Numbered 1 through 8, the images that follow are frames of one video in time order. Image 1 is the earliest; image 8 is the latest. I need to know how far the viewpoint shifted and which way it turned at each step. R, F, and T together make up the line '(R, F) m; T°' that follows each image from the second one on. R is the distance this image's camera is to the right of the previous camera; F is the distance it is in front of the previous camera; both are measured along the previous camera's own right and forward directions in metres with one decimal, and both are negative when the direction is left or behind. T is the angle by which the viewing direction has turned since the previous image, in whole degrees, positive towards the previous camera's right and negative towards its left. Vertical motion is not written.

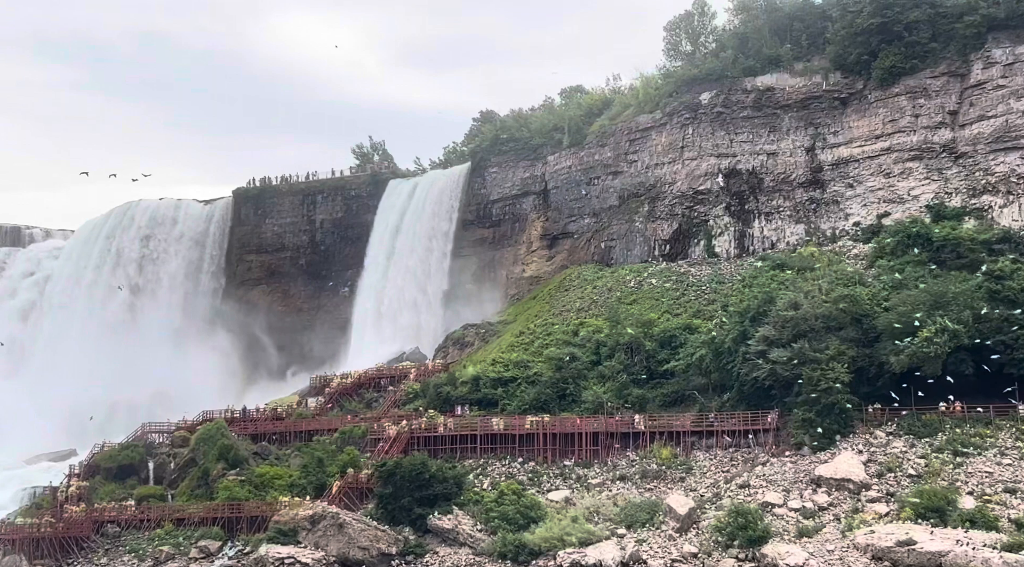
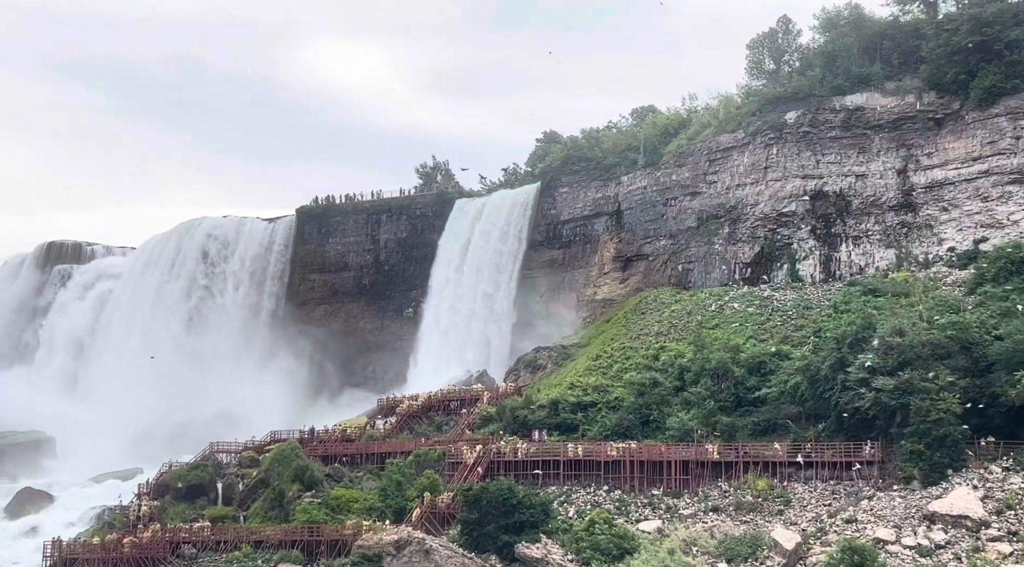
(-2.3, +1.1) m; -1°
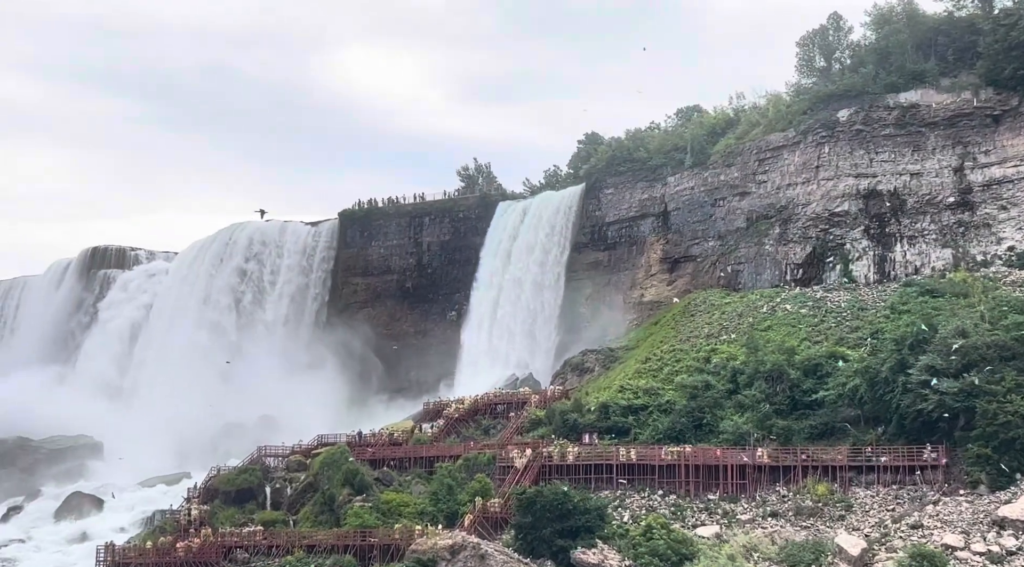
(-0.9, +0.4) m; -2°
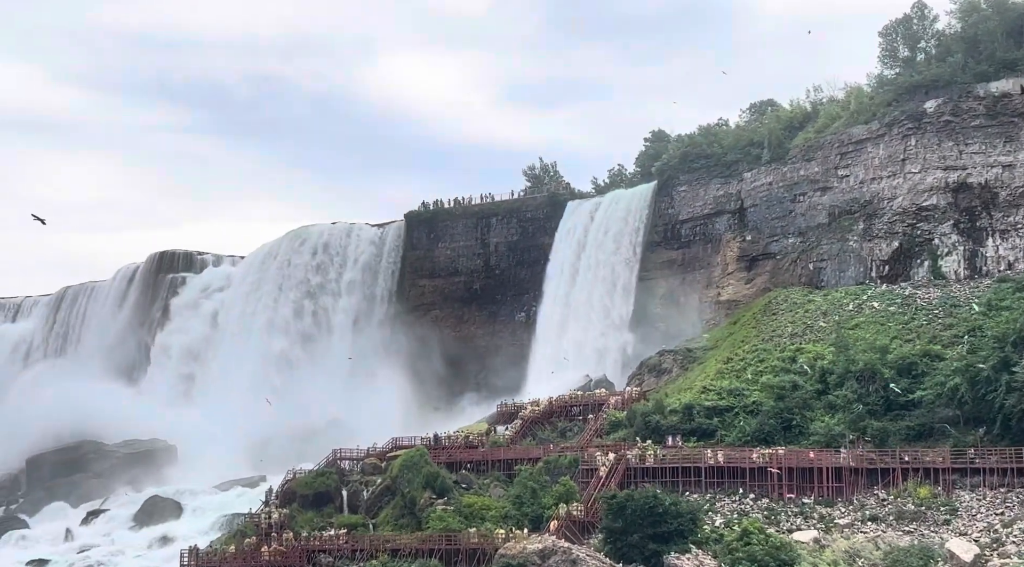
(-1.5, +0.6) m; -2°
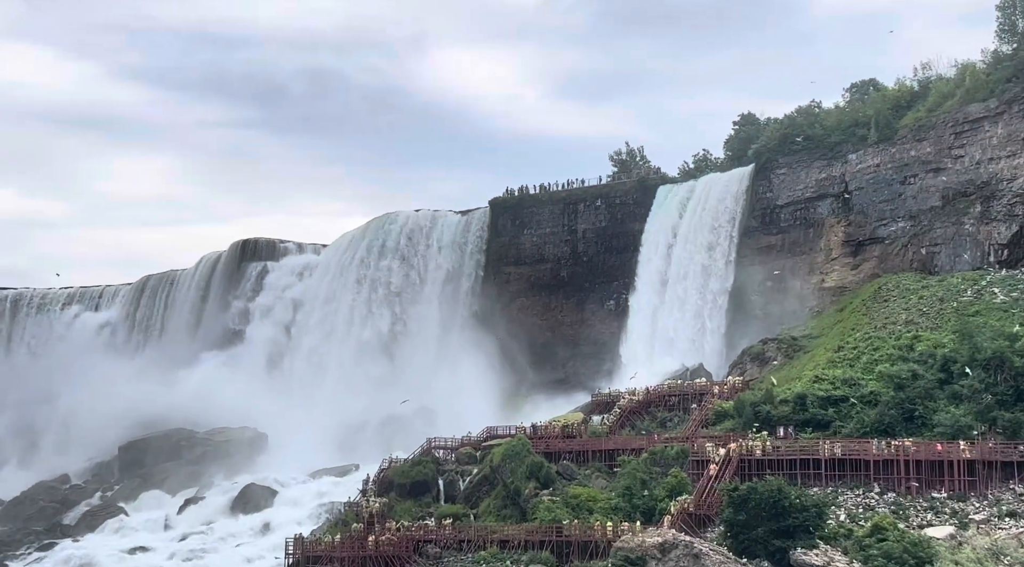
(-2.2, +1.0) m; -3°
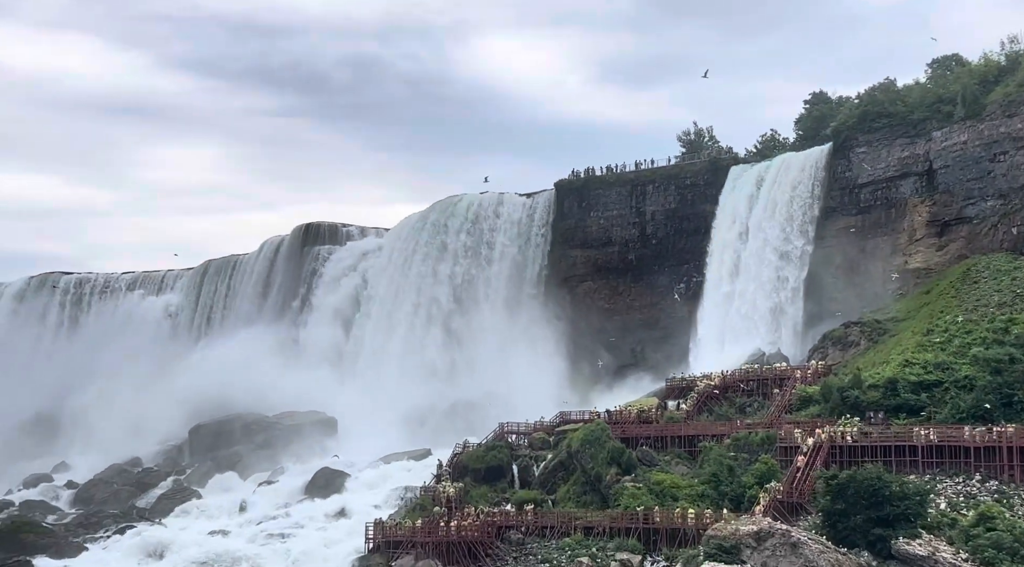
(-1.5, +0.7) m; -2°
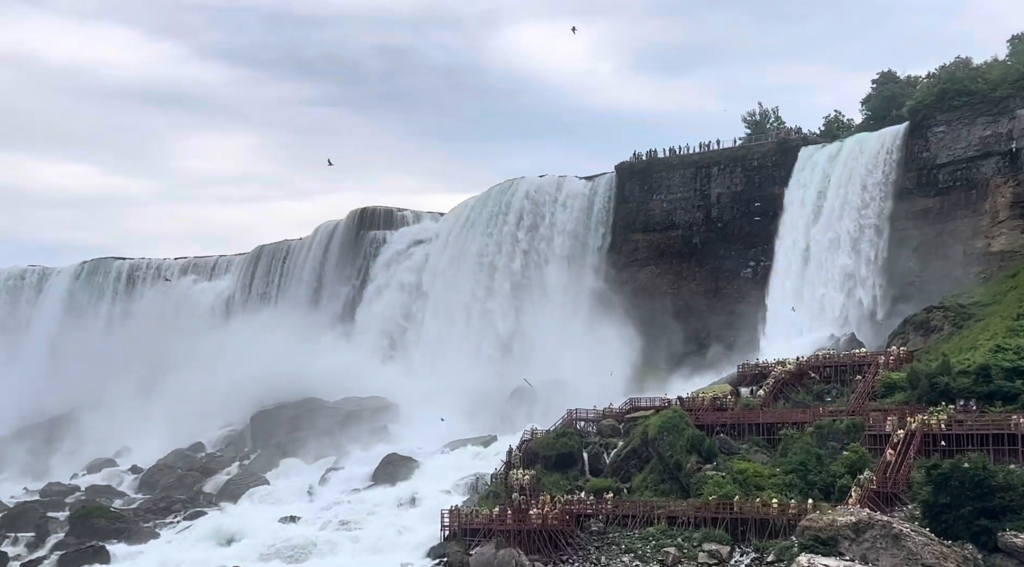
(-1.7, +0.9) m; -2°
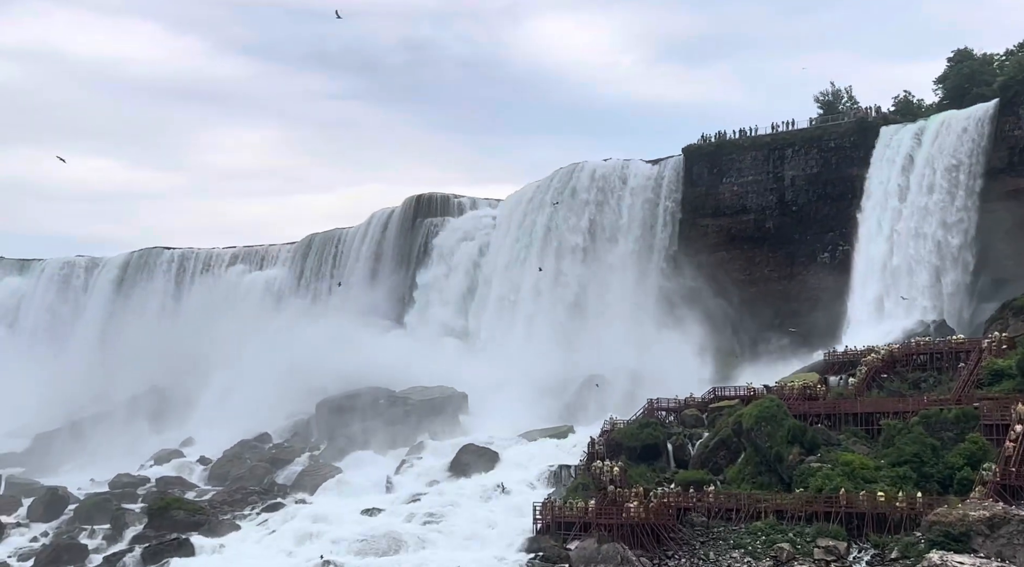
(-2.5, +1.4) m; -1°
